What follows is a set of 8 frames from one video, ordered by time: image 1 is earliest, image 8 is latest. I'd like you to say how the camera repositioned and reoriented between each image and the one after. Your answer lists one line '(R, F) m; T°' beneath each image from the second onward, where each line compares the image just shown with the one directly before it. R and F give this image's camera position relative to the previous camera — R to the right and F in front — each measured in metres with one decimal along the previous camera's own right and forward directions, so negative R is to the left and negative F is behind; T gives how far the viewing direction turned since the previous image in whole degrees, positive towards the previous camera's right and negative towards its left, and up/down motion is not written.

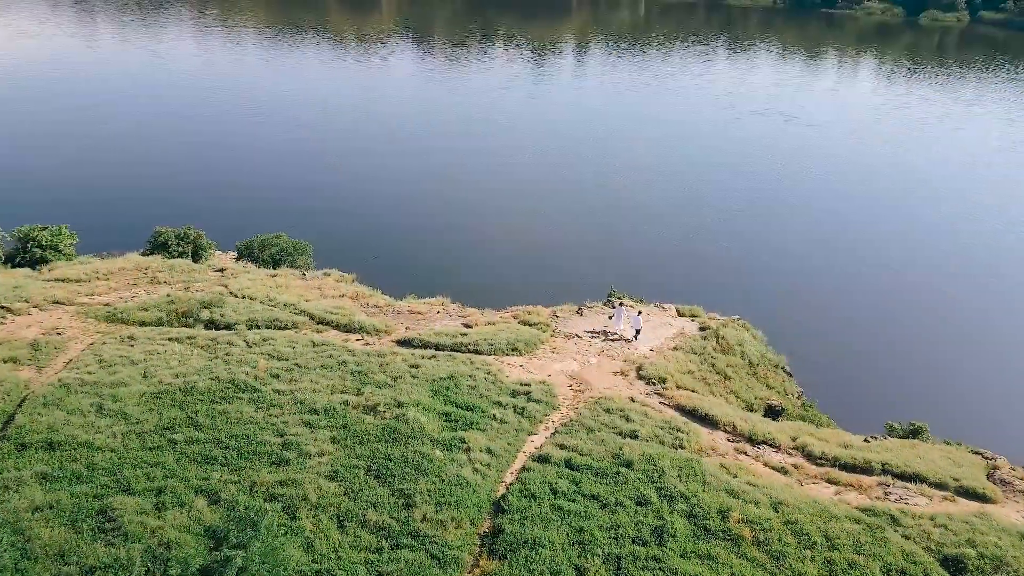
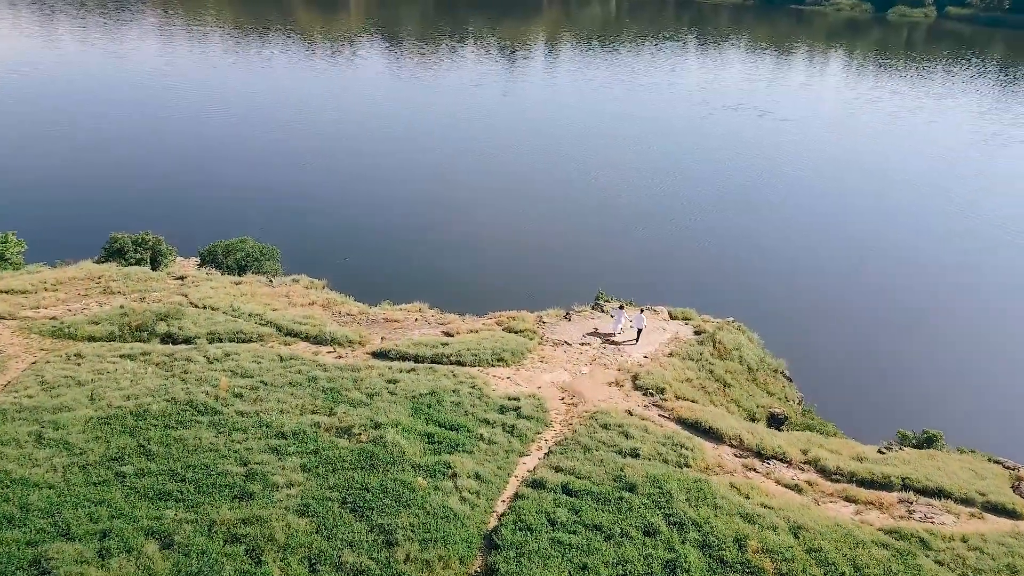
(-0.3, +1.8) m; +2°
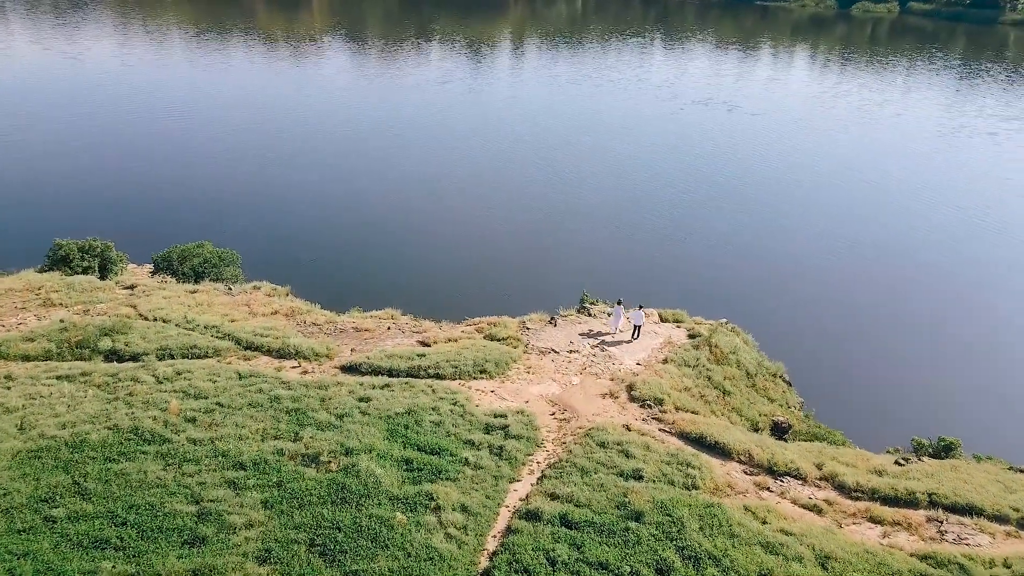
(-0.3, +1.9) m; +2°
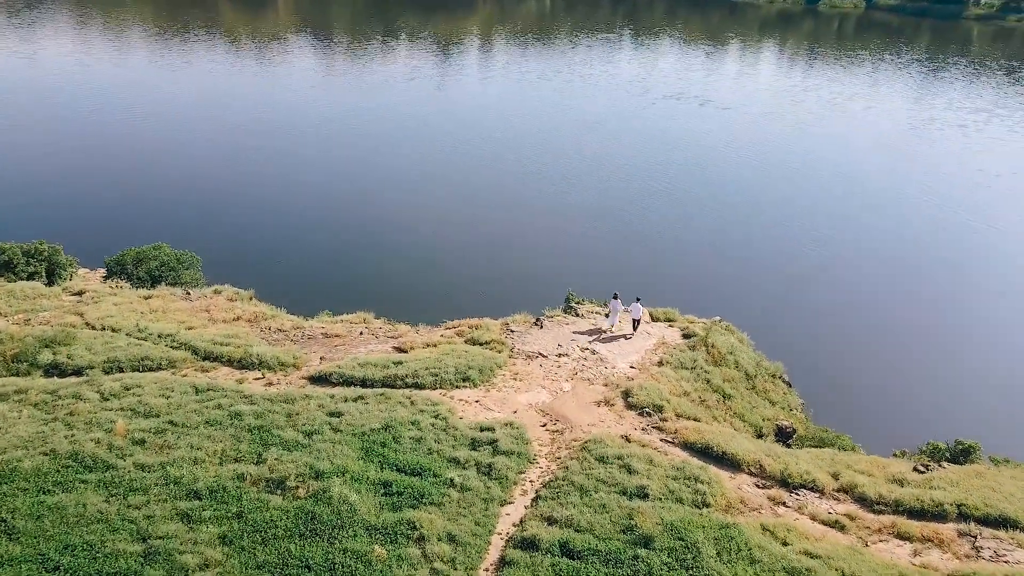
(-0.3, +1.7) m; +2°
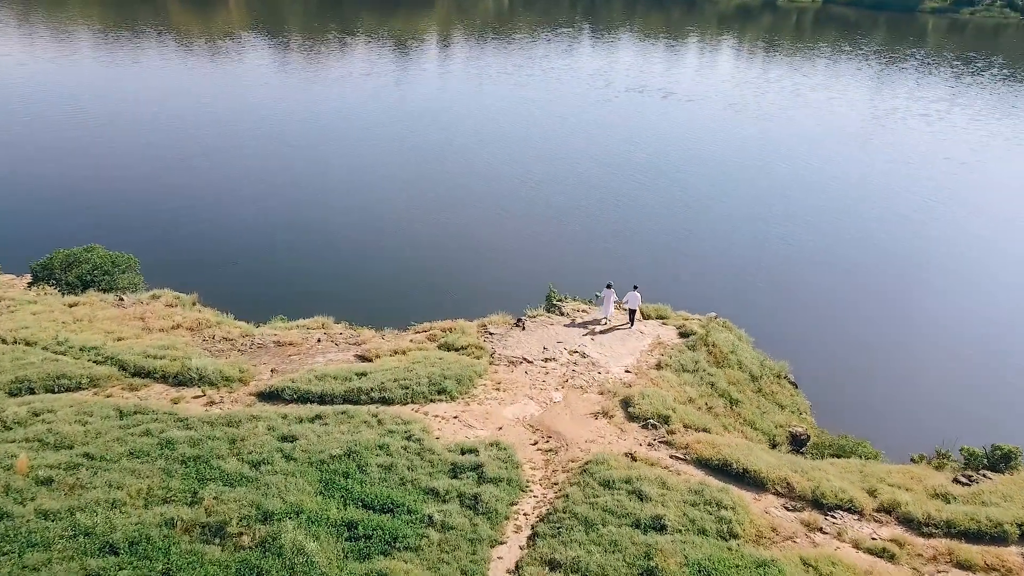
(-0.3, +2.4) m; +2°
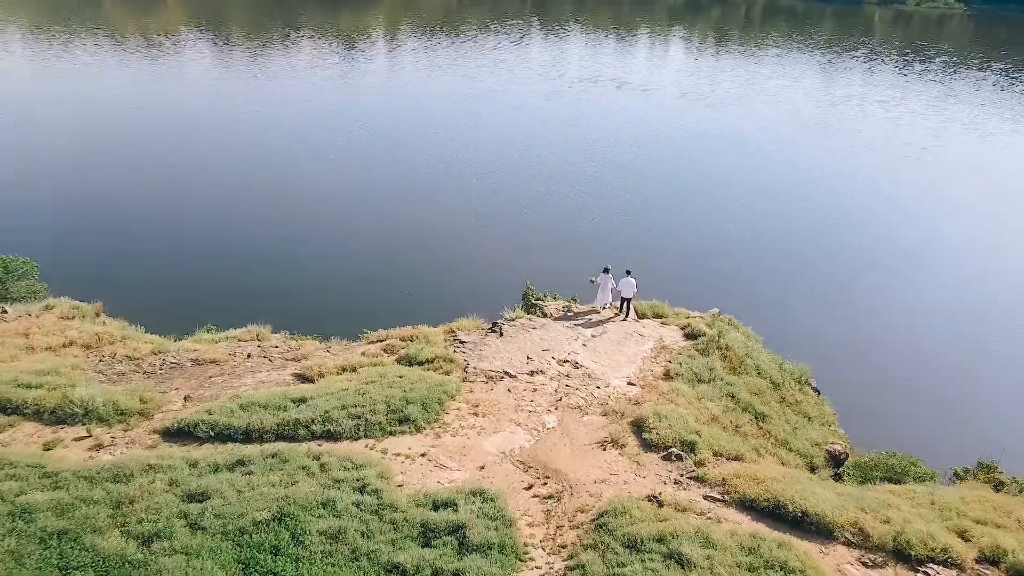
(-0.4, +3.4) m; +3°
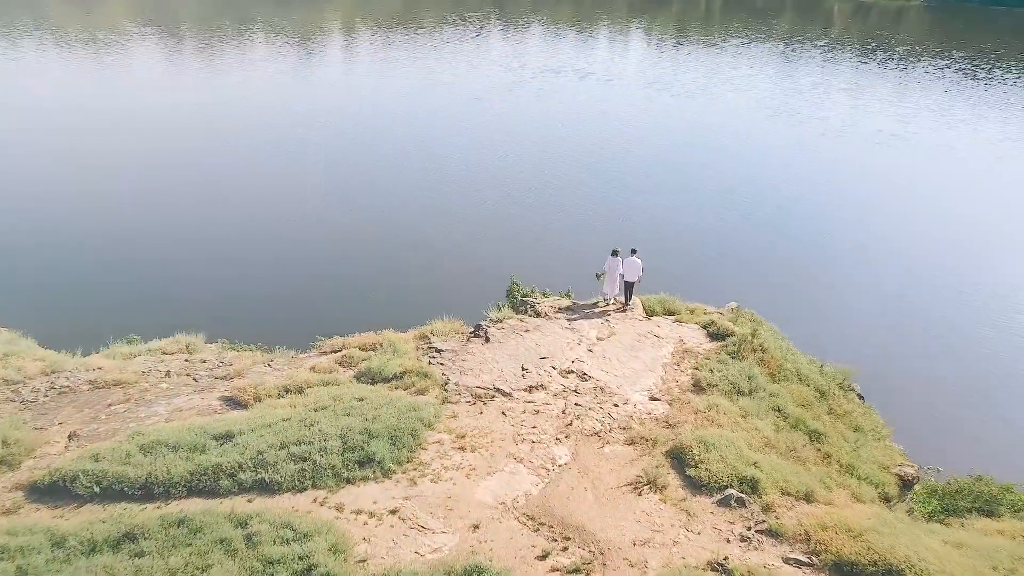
(-0.4, +3.2) m; +2°
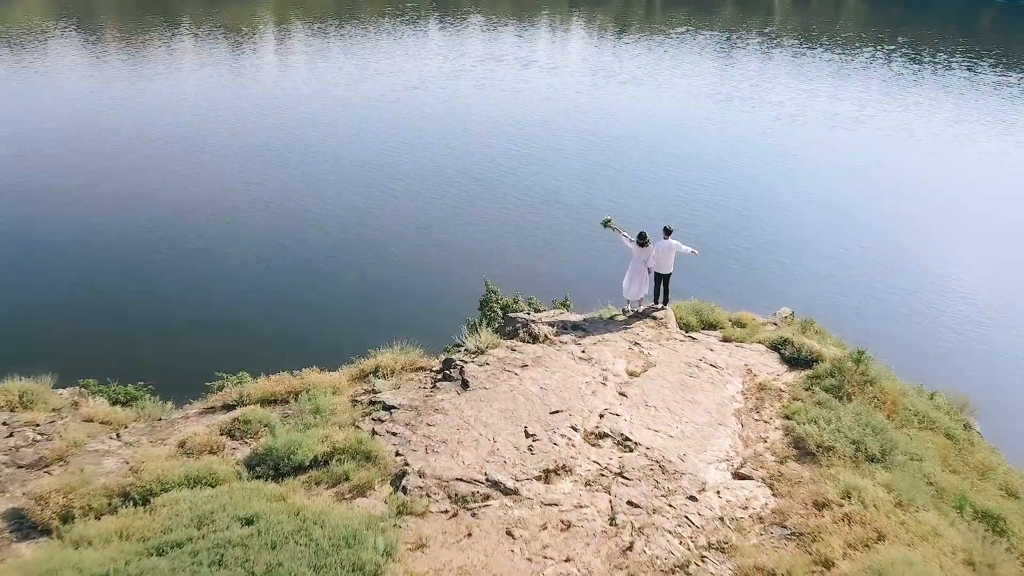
(-0.4, +4.6) m; +4°
